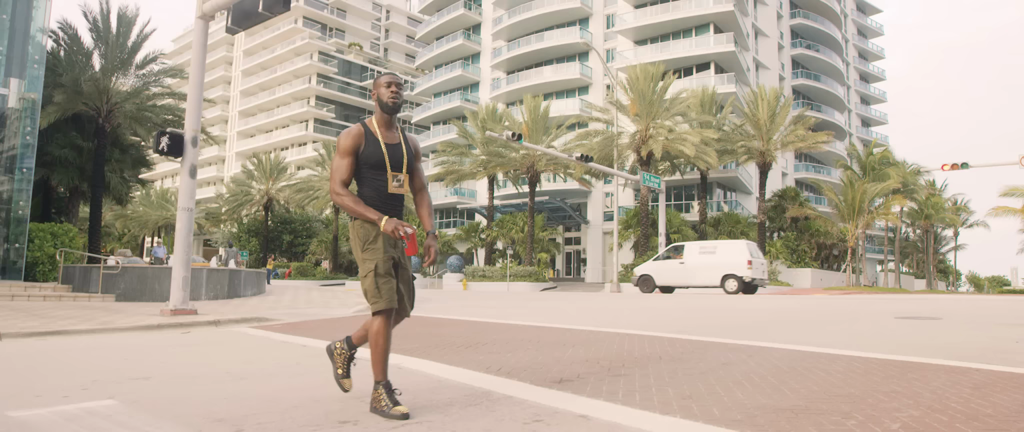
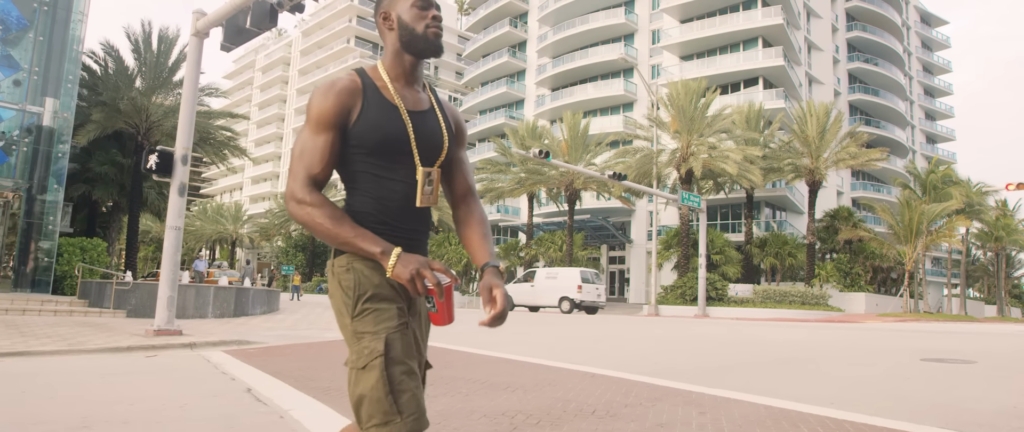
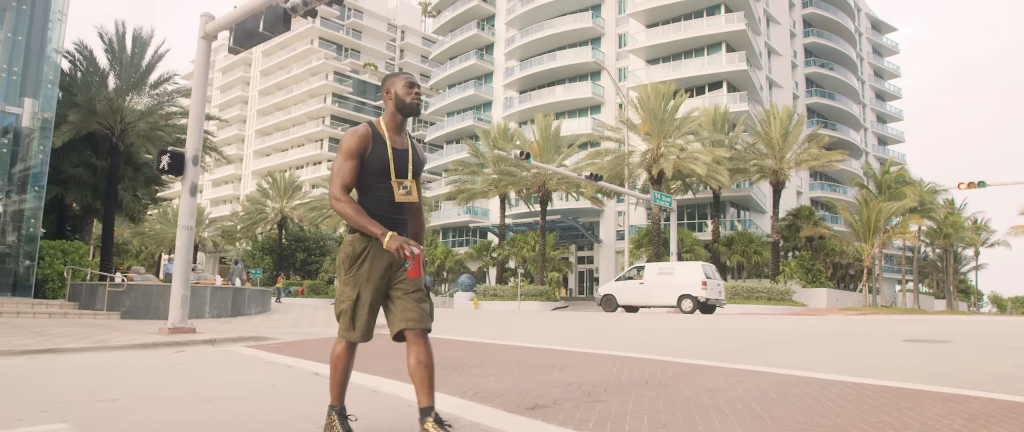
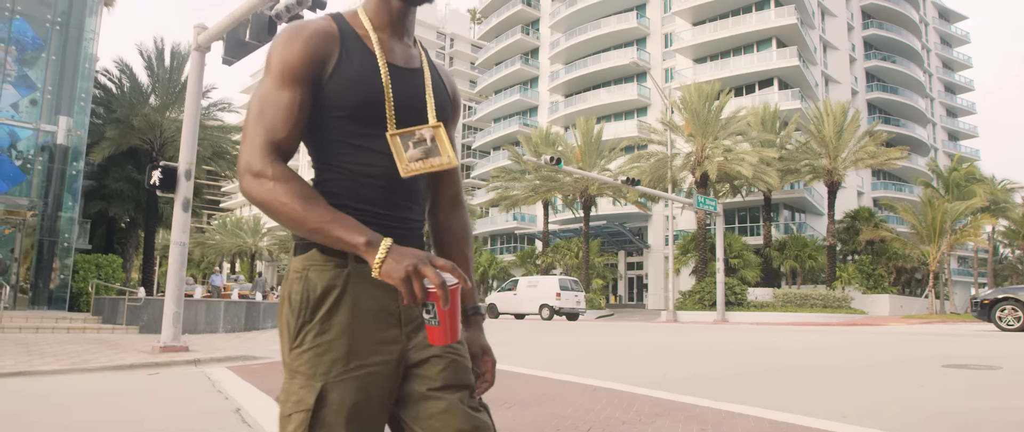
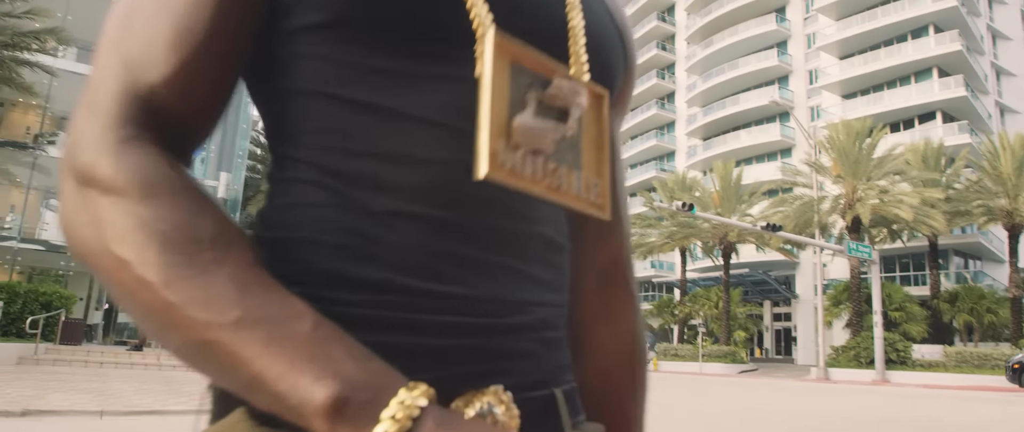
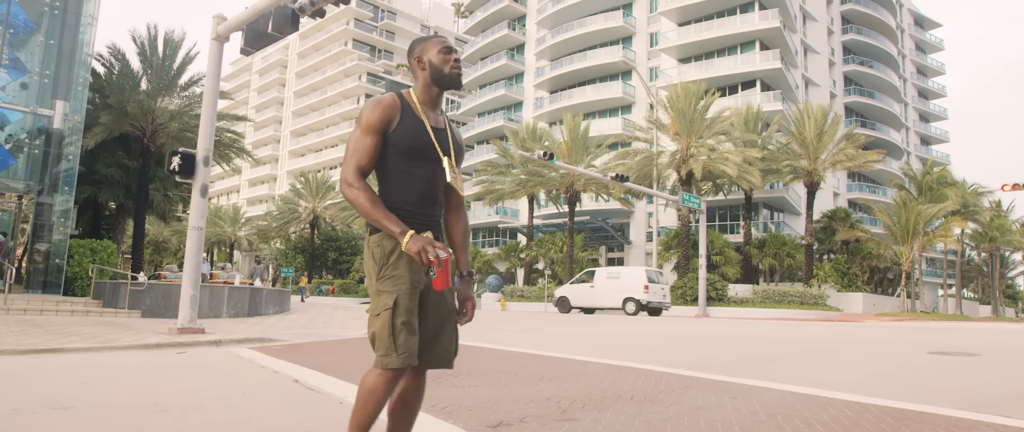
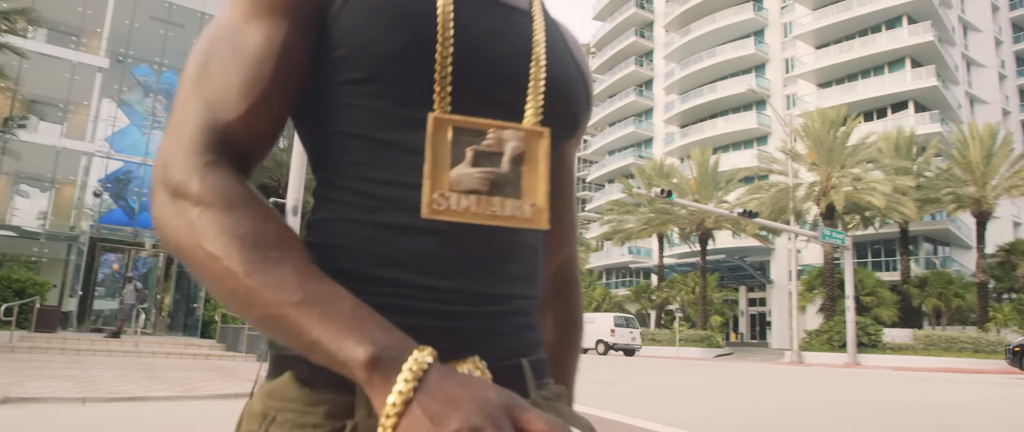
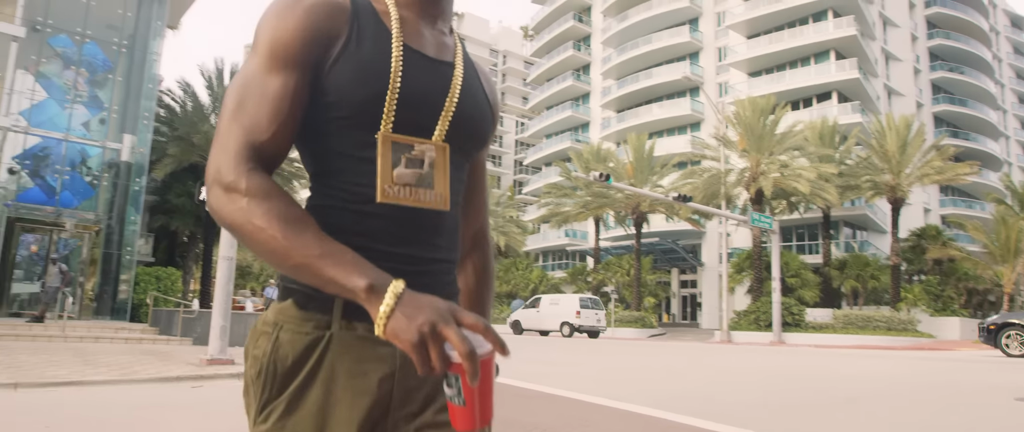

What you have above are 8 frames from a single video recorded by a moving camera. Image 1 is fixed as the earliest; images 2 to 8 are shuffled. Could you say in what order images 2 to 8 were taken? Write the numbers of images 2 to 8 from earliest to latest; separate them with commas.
3, 6, 2, 4, 8, 7, 5
